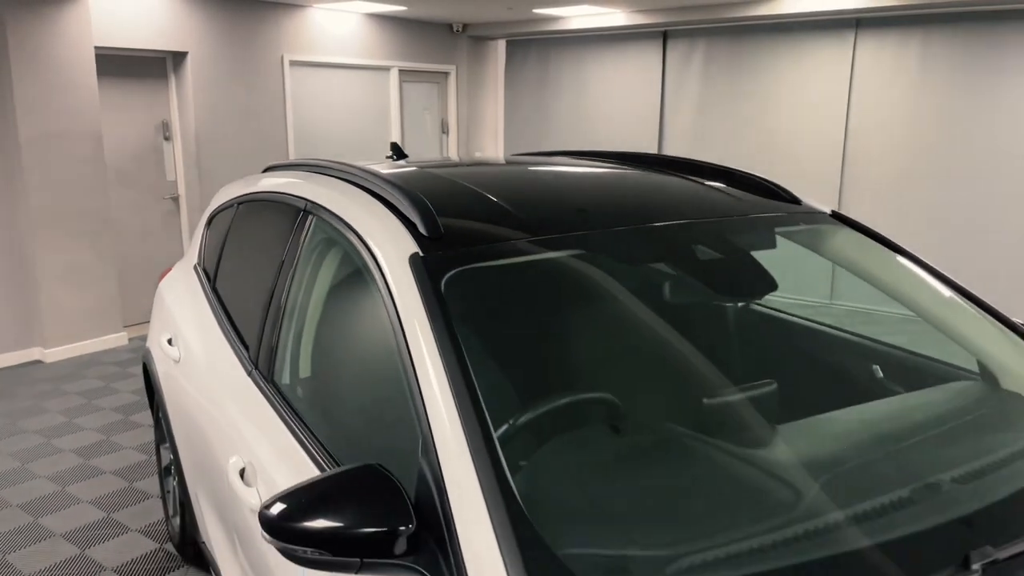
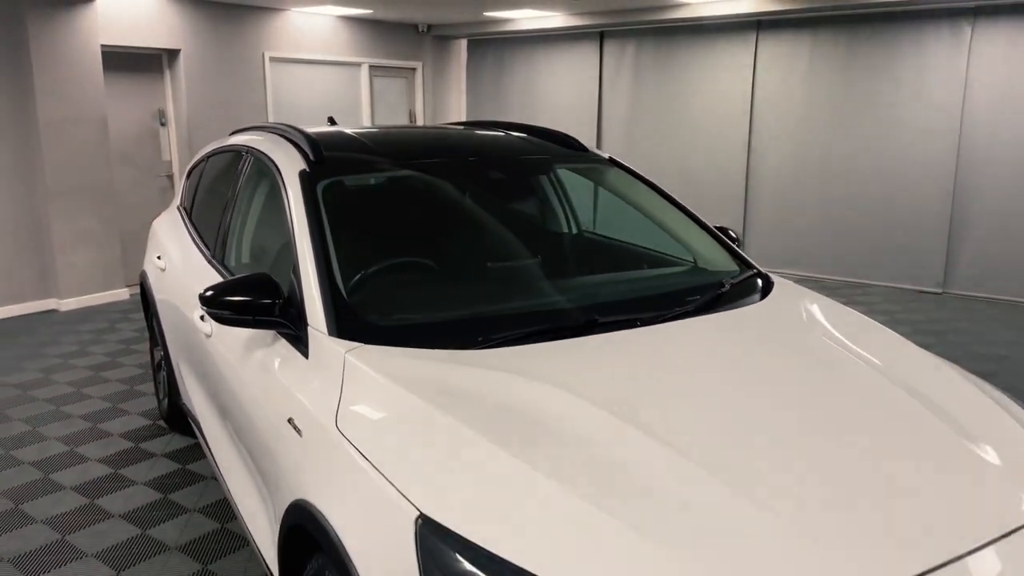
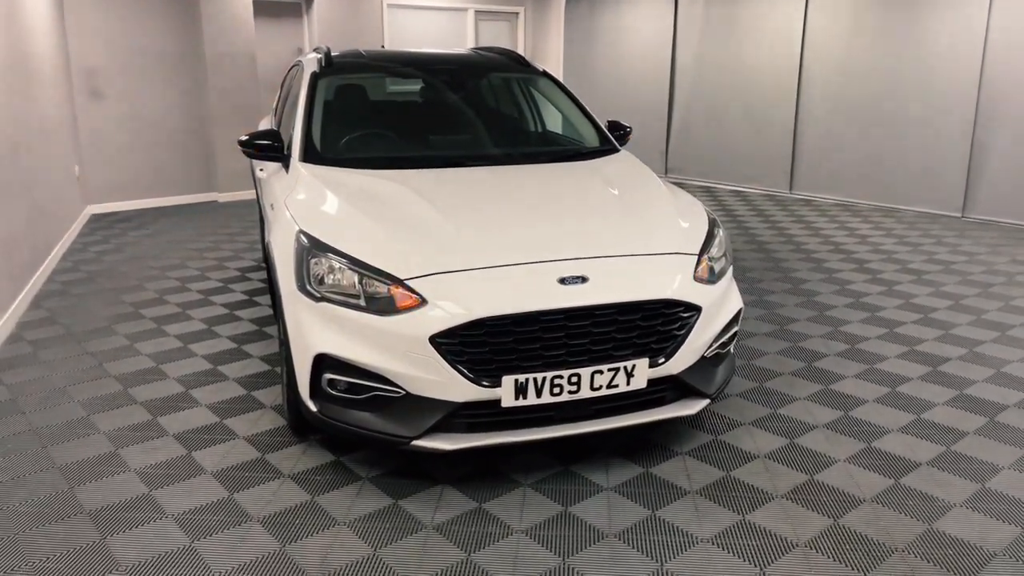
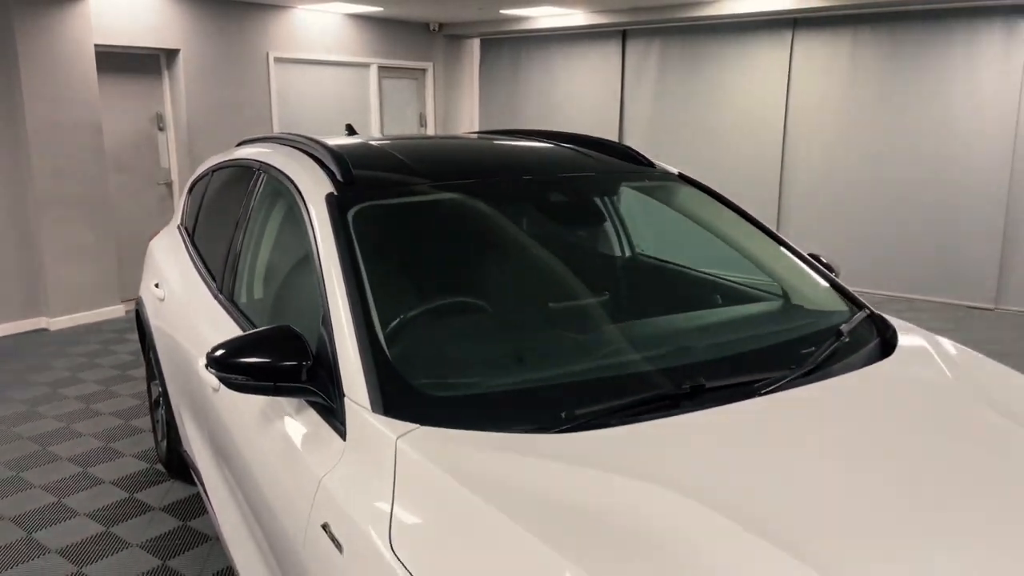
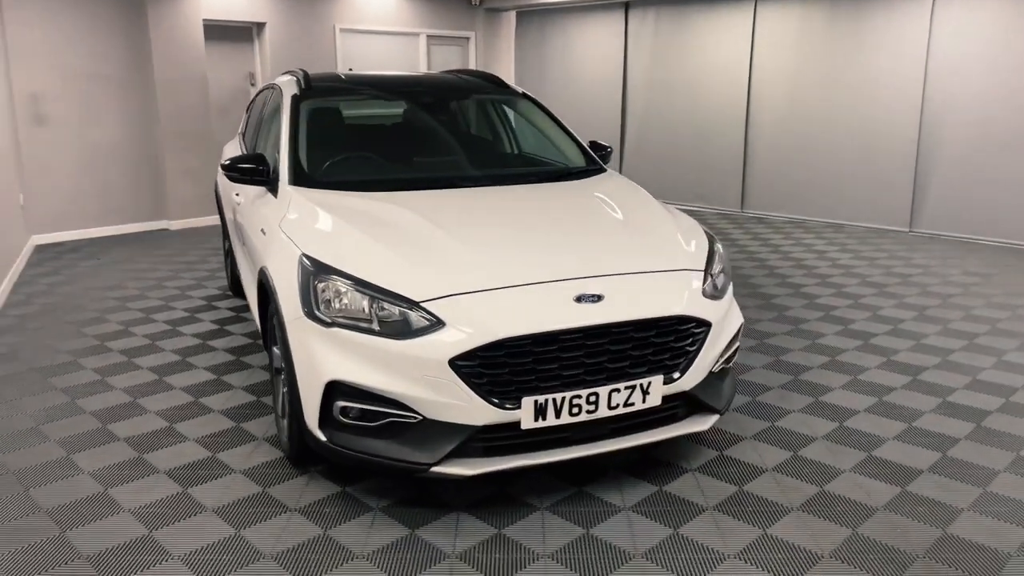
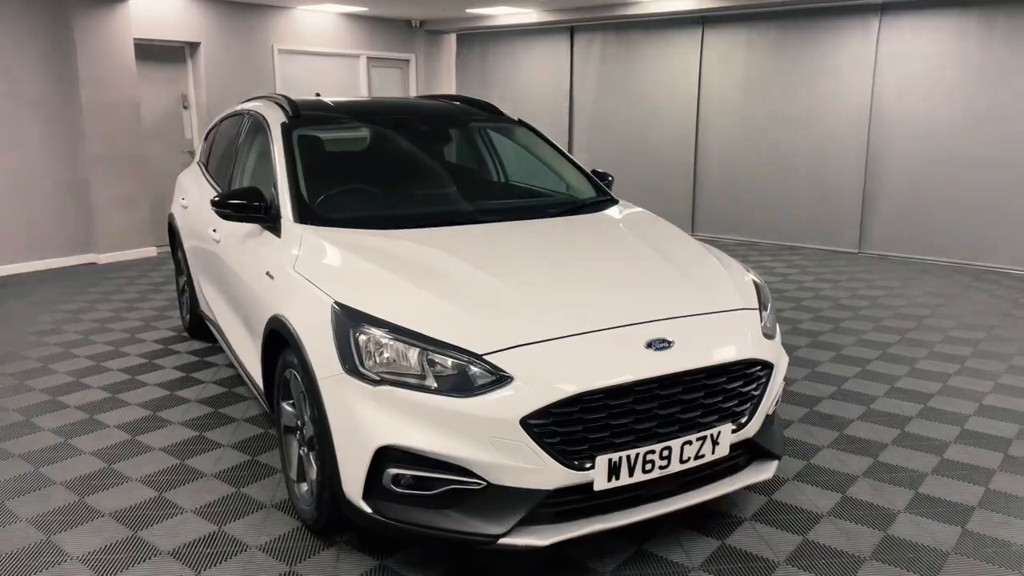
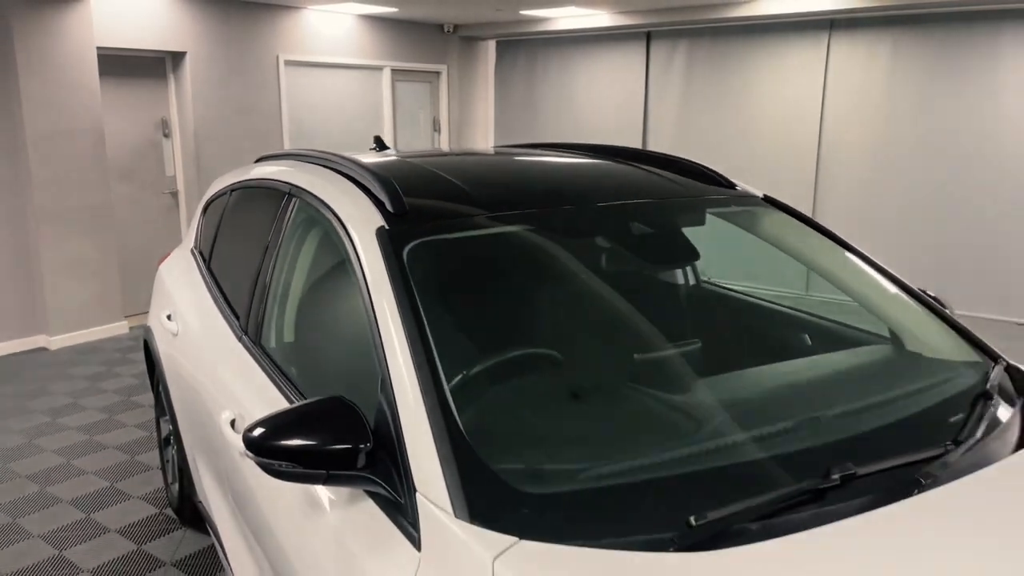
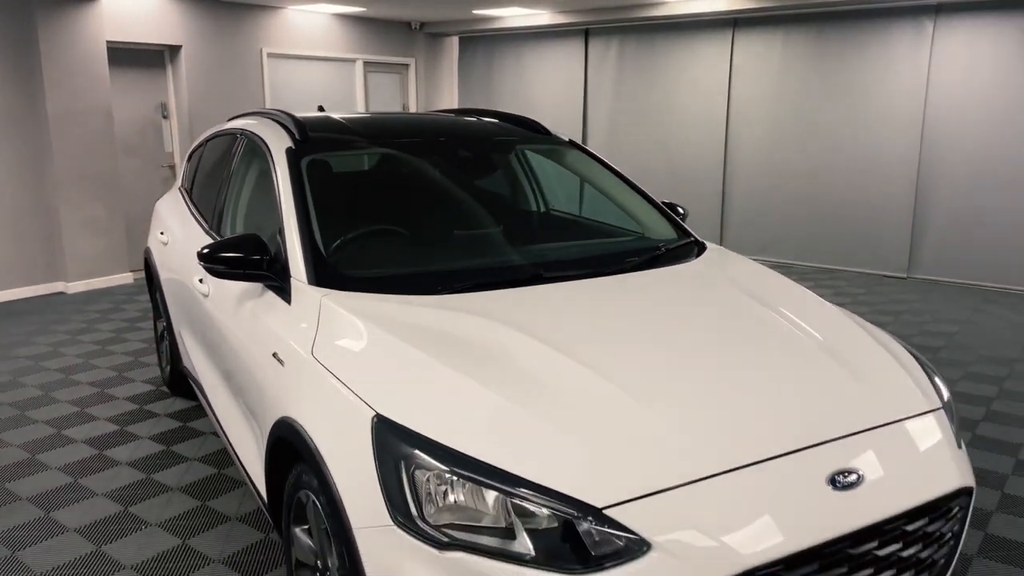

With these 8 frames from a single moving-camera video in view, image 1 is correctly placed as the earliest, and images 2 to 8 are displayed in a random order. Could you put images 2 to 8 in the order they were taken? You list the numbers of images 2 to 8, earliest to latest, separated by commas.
7, 4, 2, 8, 6, 5, 3
